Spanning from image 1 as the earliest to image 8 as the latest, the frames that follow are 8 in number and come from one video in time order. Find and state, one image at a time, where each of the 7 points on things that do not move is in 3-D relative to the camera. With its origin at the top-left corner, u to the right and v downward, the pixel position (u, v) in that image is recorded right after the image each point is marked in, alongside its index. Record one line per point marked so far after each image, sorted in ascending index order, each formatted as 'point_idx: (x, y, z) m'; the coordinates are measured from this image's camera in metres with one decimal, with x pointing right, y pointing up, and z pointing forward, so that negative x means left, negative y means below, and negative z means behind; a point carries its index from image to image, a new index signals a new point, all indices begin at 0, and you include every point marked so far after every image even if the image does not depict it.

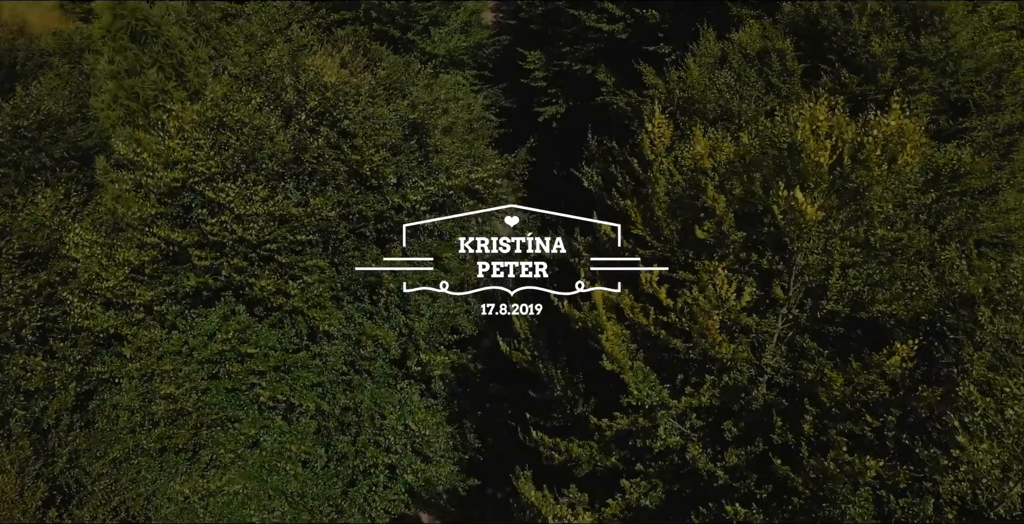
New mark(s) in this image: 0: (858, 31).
0: (+5.1, +3.4, +11.6) m
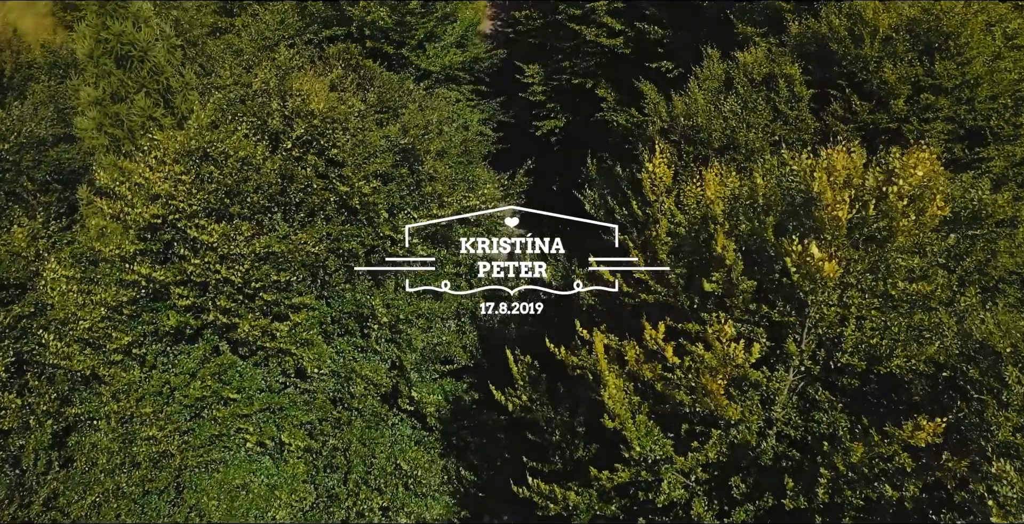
0: (+5.0, +2.9, +11.1) m
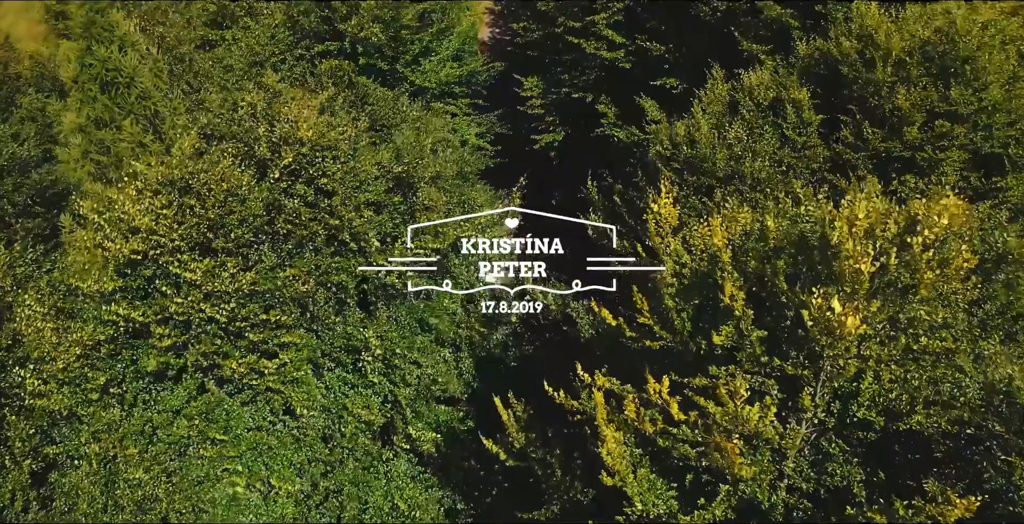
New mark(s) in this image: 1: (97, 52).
0: (+5.0, +2.4, +10.6) m
1: (-6.0, +3.0, +11.4) m
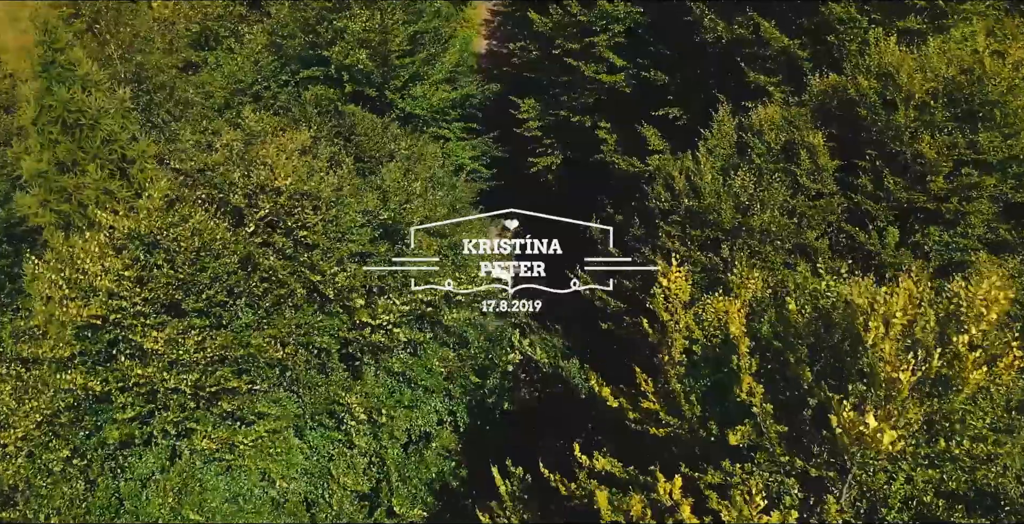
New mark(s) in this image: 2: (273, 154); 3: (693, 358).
0: (+4.9, +1.7, +9.9) m
1: (-6.1, +2.3, +10.6) m
2: (-3.3, +1.5, +11.0) m
3: (+1.8, -0.9, +7.8) m
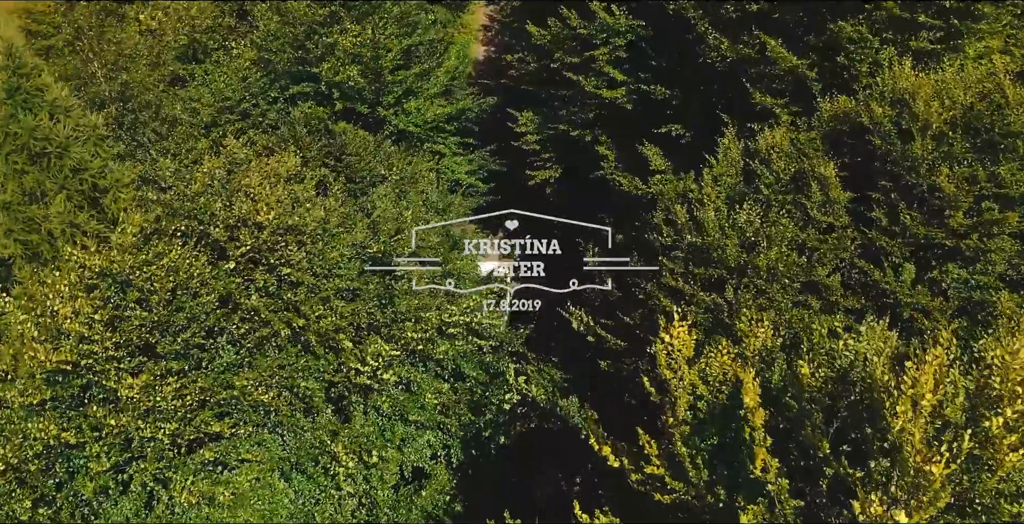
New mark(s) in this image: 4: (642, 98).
0: (+4.8, +1.3, +9.4) m
1: (-6.2, +1.8, +10.1) m
2: (-3.4, +1.0, +10.5) m
3: (+1.7, -1.4, +7.3) m
4: (+2.6, +3.3, +15.8) m
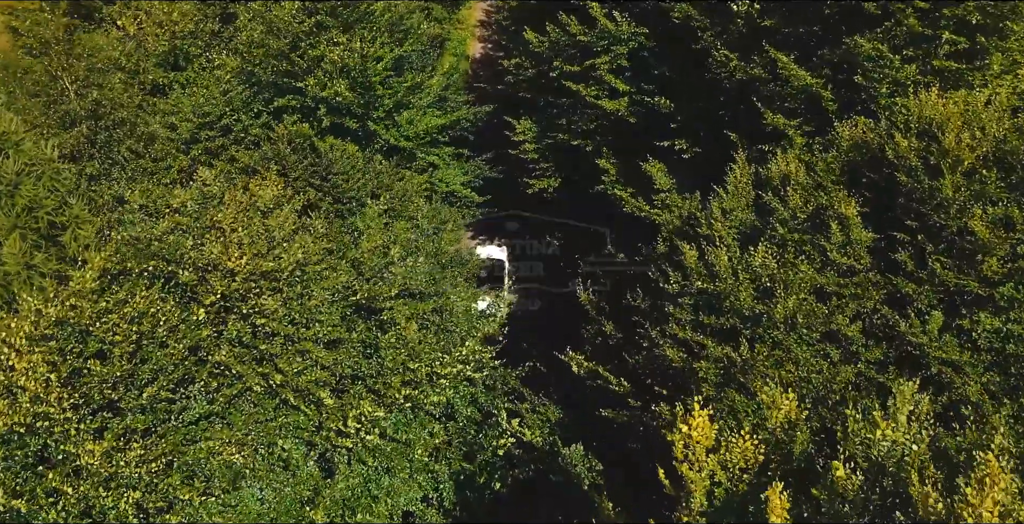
0: (+4.8, +0.7, +8.6) m
1: (-6.2, +1.3, +9.3) m
2: (-3.4, +0.5, +9.7) m
3: (+1.7, -2.0, +6.6) m
4: (+2.5, +2.8, +15.0) m
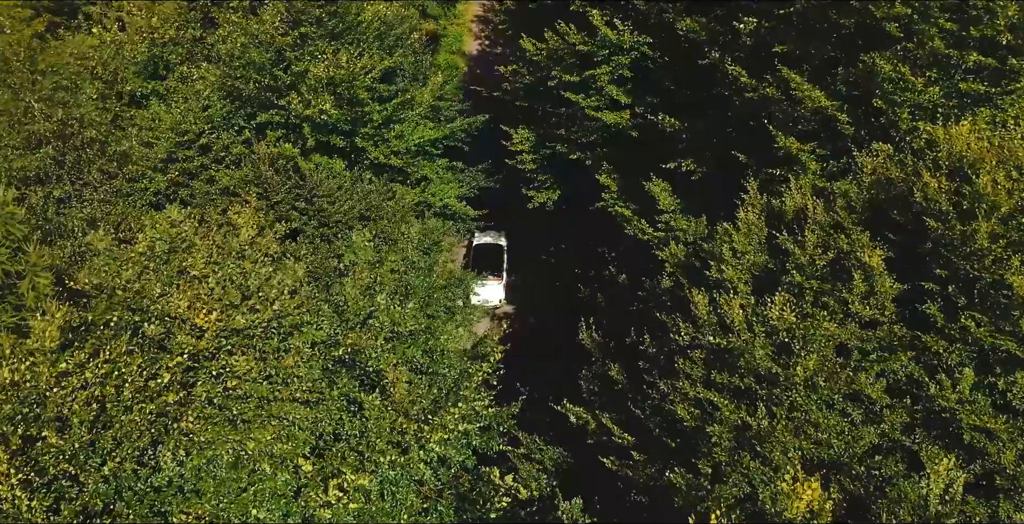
0: (+4.7, +0.2, +7.9) m
1: (-6.3, +0.8, +8.6) m
2: (-3.5, 0.0, +9.0) m
3: (+1.6, -2.6, +5.9) m
4: (+2.4, +2.4, +14.2) m
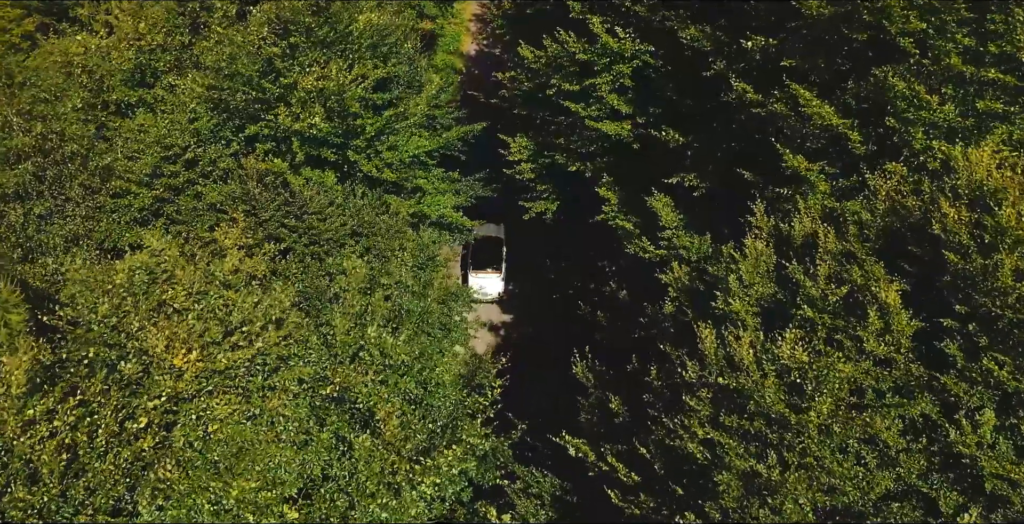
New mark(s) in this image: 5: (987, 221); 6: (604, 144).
0: (+4.7, -0.2, +7.4) m
1: (-6.3, +0.4, +8.1) m
2: (-3.5, -0.4, +8.5) m
3: (+1.6, -2.9, +5.5) m
4: (+2.4, +2.1, +13.7) m
5: (+4.7, +0.4, +7.8) m
6: (+1.7, +2.0, +14.3) m
